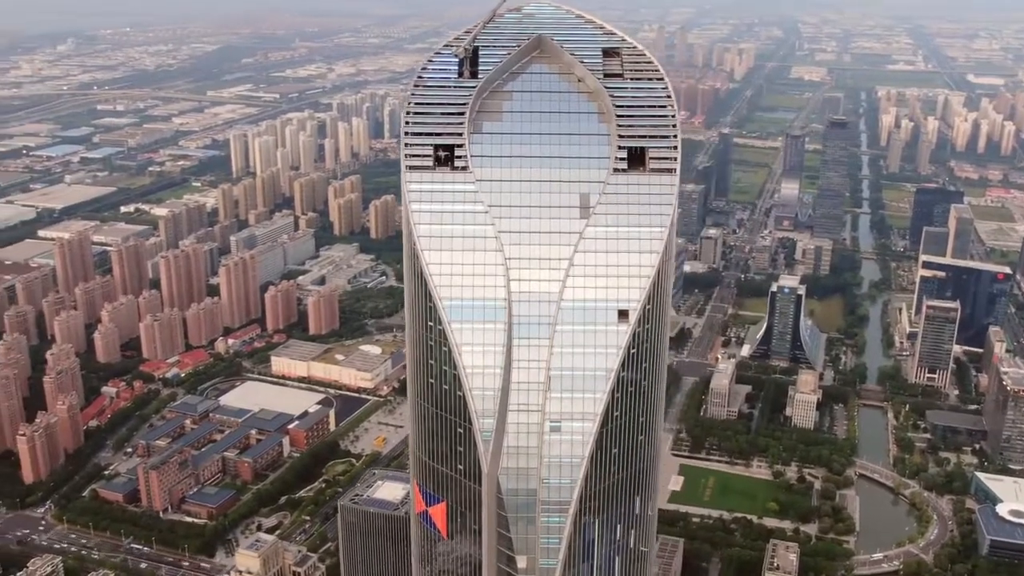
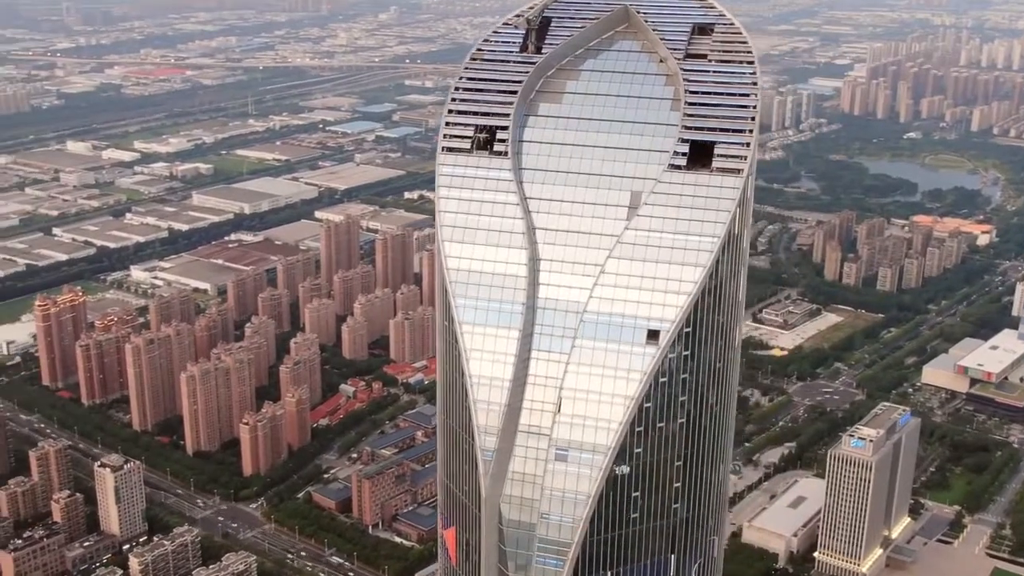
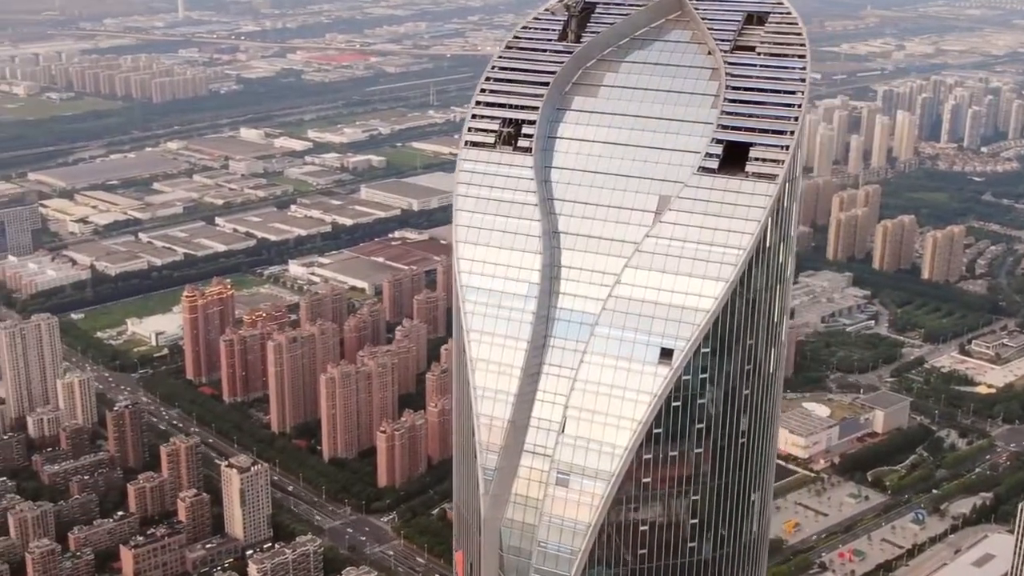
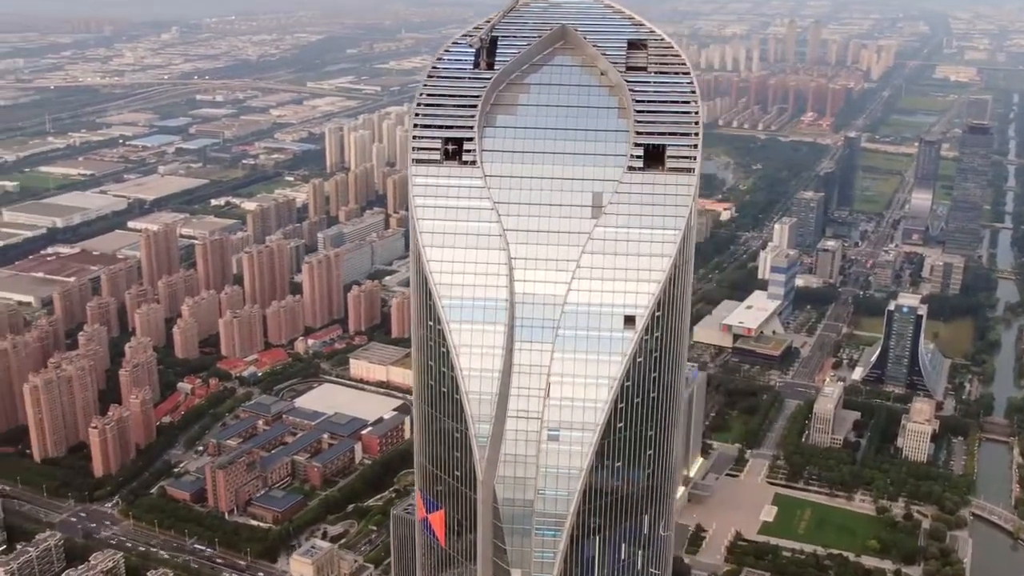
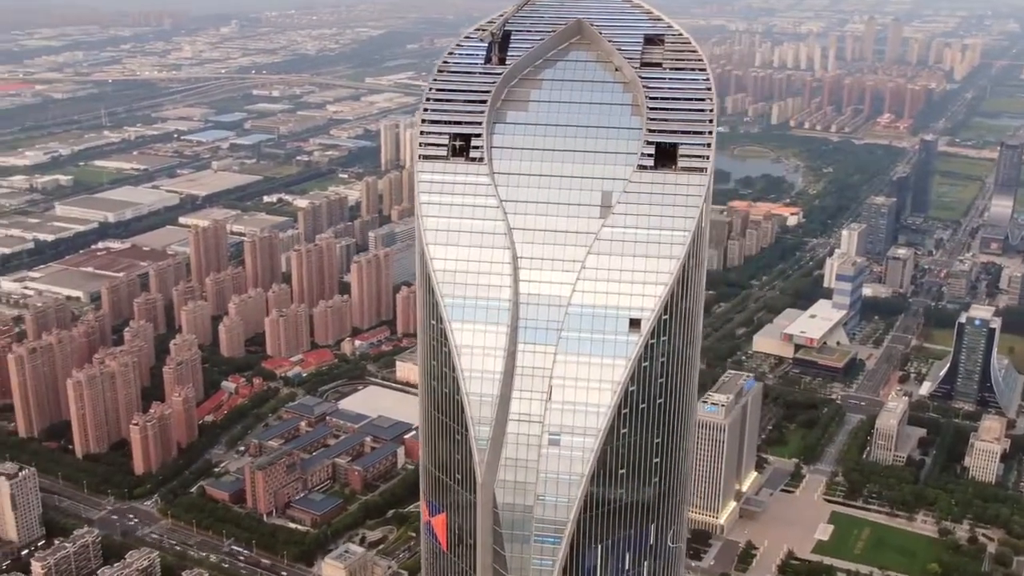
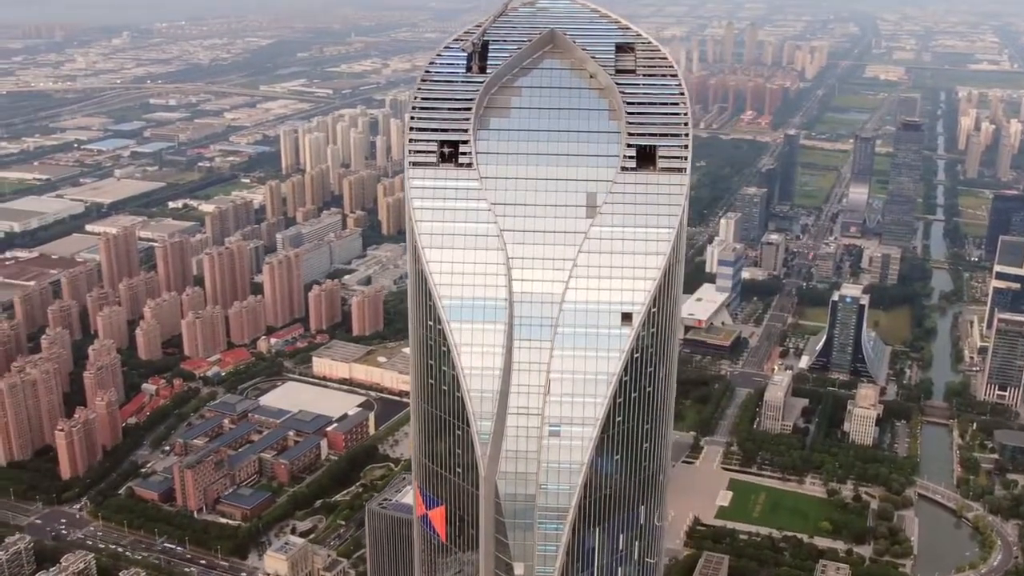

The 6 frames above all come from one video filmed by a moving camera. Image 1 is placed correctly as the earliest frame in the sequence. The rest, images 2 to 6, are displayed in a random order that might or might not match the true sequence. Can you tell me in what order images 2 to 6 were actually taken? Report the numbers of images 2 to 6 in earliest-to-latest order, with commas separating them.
6, 4, 5, 2, 3
